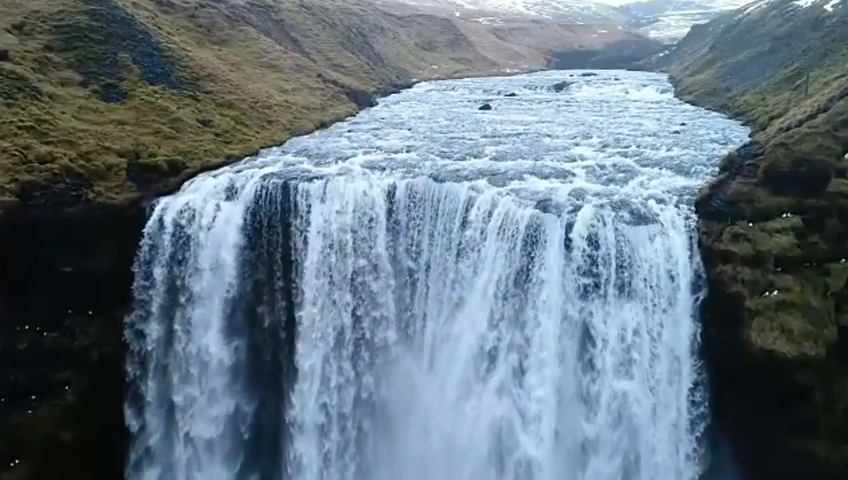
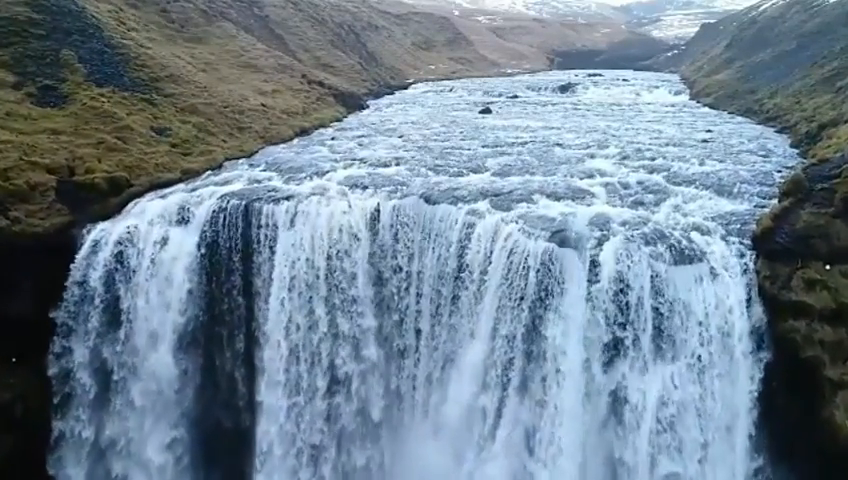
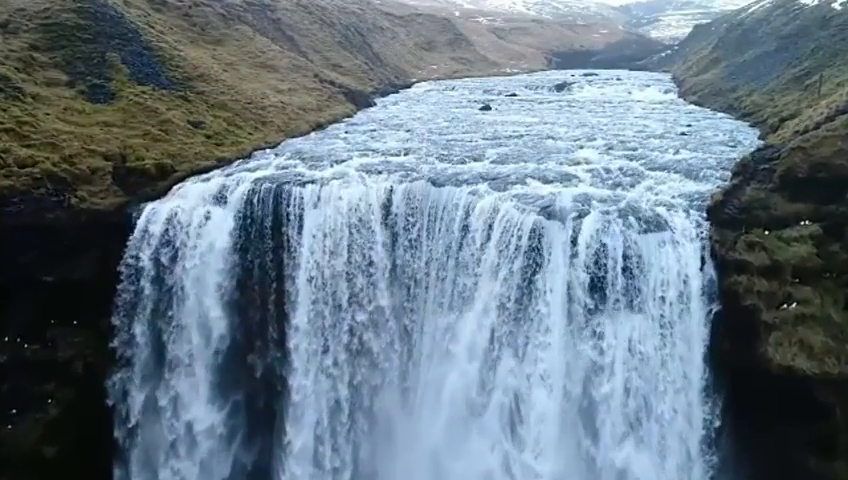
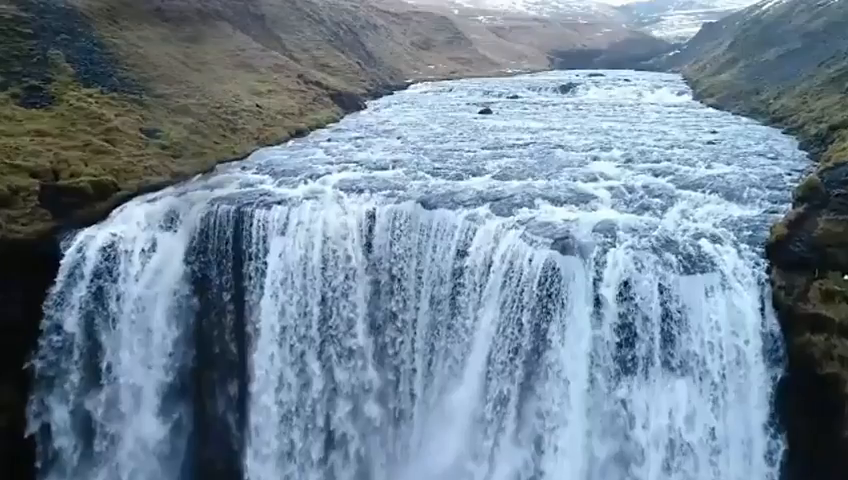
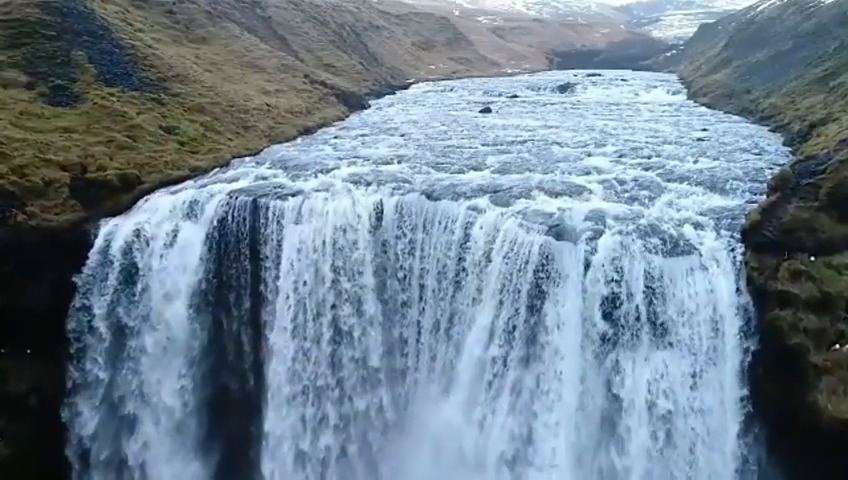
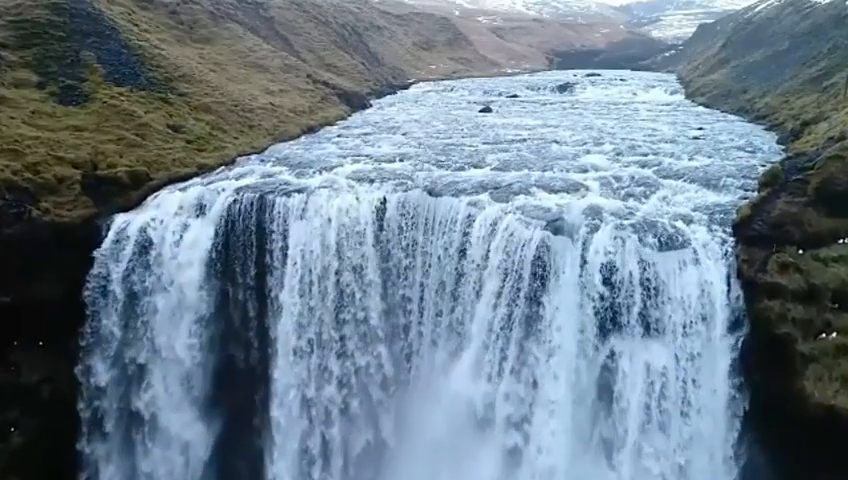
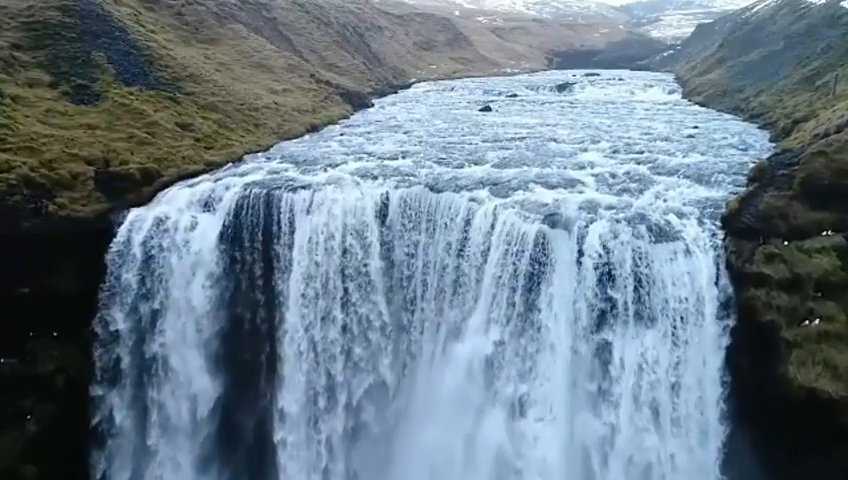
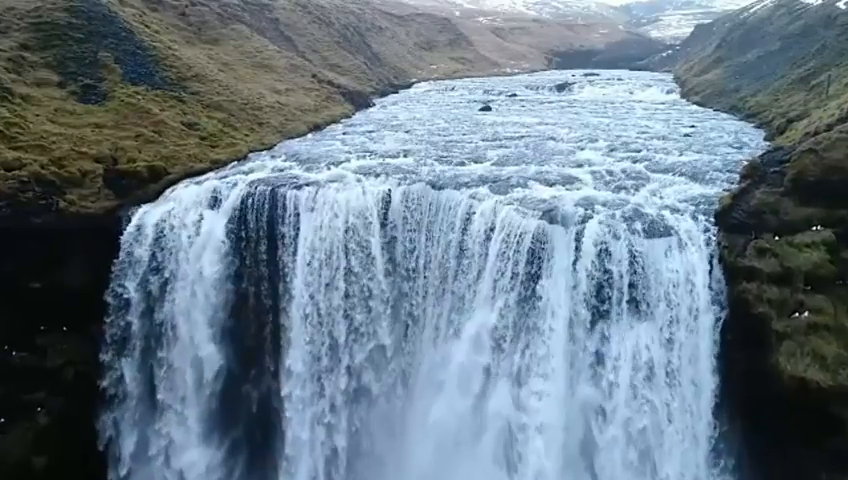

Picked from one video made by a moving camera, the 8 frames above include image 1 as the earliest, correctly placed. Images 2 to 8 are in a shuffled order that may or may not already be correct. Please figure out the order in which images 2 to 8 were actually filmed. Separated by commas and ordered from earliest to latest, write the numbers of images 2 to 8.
3, 8, 7, 6, 5, 2, 4
